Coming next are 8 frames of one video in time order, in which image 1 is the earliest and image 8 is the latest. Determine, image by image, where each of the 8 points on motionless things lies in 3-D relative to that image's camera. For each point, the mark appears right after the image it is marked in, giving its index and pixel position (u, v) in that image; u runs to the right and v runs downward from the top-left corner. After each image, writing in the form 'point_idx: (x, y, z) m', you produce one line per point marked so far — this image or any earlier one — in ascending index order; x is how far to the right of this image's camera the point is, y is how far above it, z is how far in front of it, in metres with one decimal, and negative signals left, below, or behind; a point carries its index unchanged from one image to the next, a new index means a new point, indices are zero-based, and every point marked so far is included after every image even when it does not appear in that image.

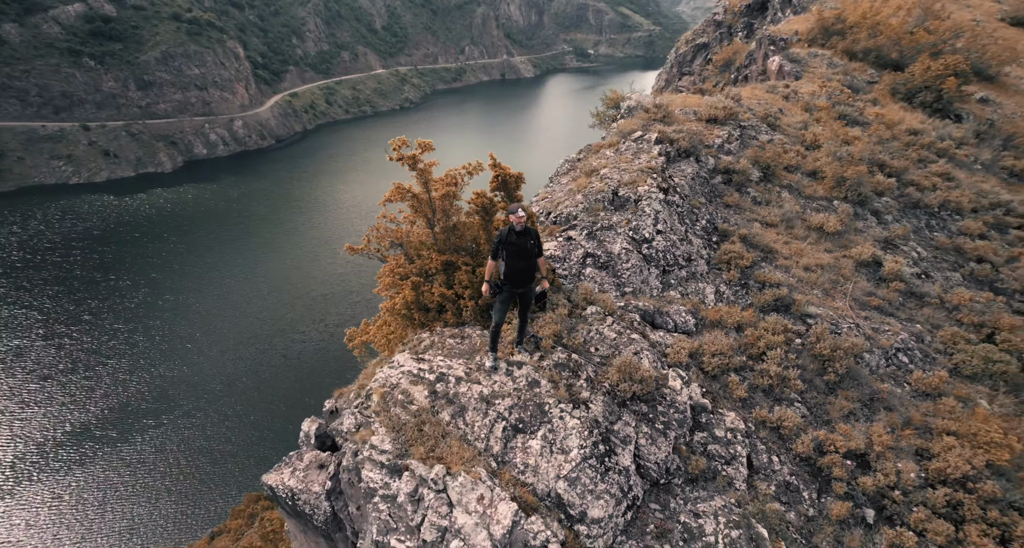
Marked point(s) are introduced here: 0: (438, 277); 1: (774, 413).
0: (-1.3, -0.1, +9.5) m
1: (+4.5, -2.5, +8.7) m
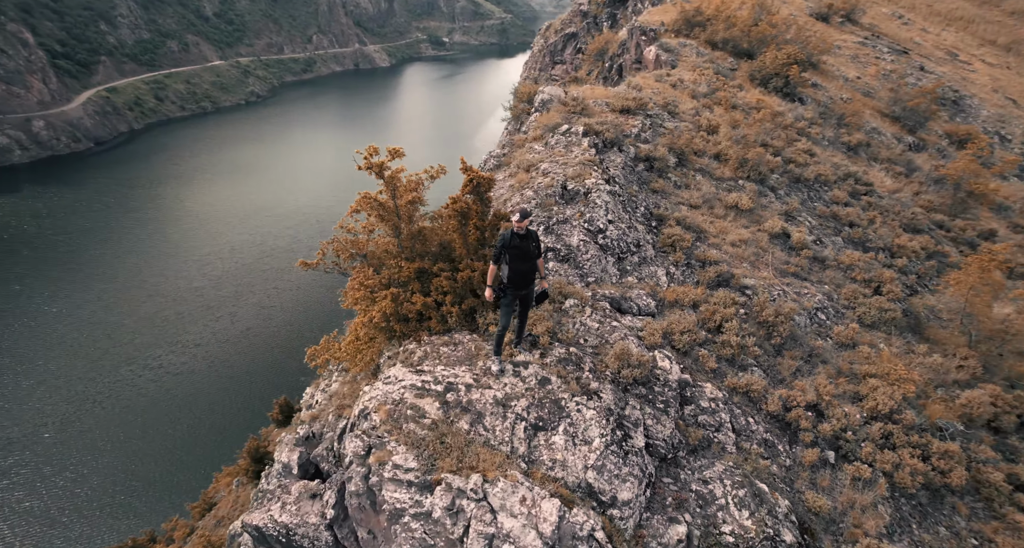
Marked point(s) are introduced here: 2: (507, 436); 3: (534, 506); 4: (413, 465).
0: (-1.7, -0.2, +9.2) m
1: (+4.4, -2.1, +9.7) m
2: (+0.1, -2.3, +6.8) m
3: (+0.5, -2.9, +6.1) m
4: (-1.0, -2.6, +6.6) m
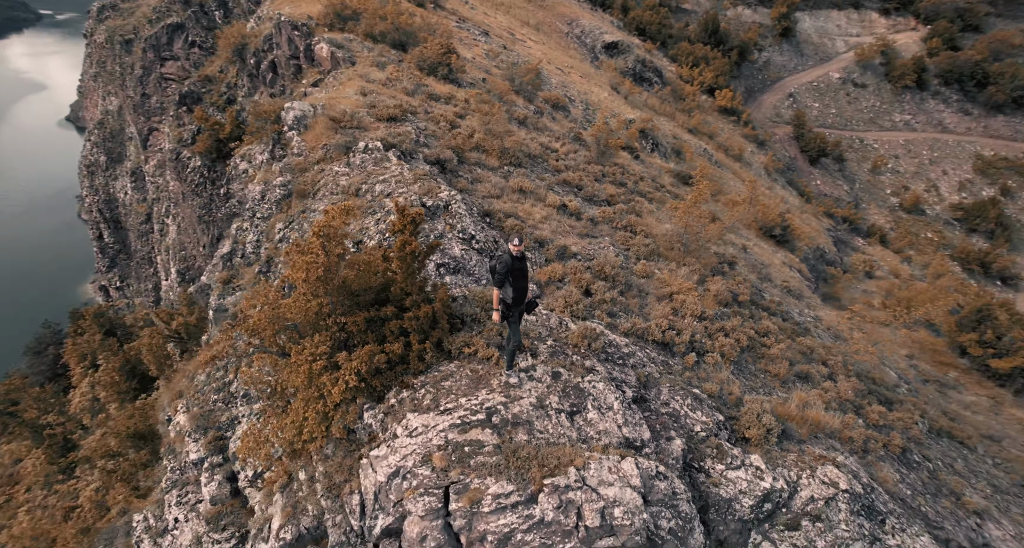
0: (-2.5, -1.1, +8.8) m
1: (+2.8, -1.3, +12.4) m
2: (+0.8, -2.4, +7.8) m
3: (+1.7, -2.9, +7.5) m
4: (+0.1, -3.0, +7.2) m
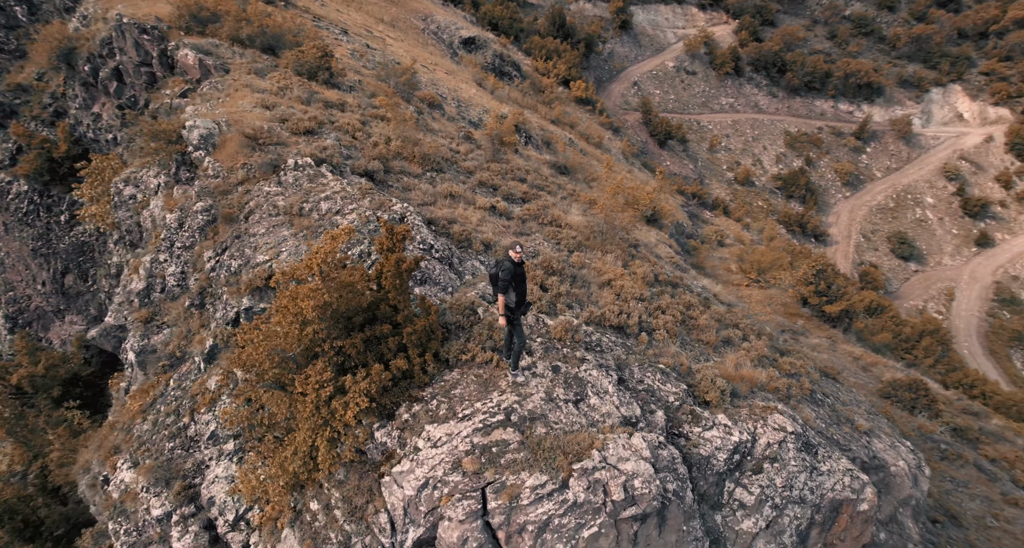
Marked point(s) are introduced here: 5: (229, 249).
0: (-2.5, -1.5, +8.8) m
1: (+2.0, -1.1, +13.3) m
2: (+1.0, -2.4, +8.5) m
3: (+2.0, -2.8, +8.3) m
4: (+0.5, -3.1, +7.7) m
5: (-7.8, +0.7, +14.5) m
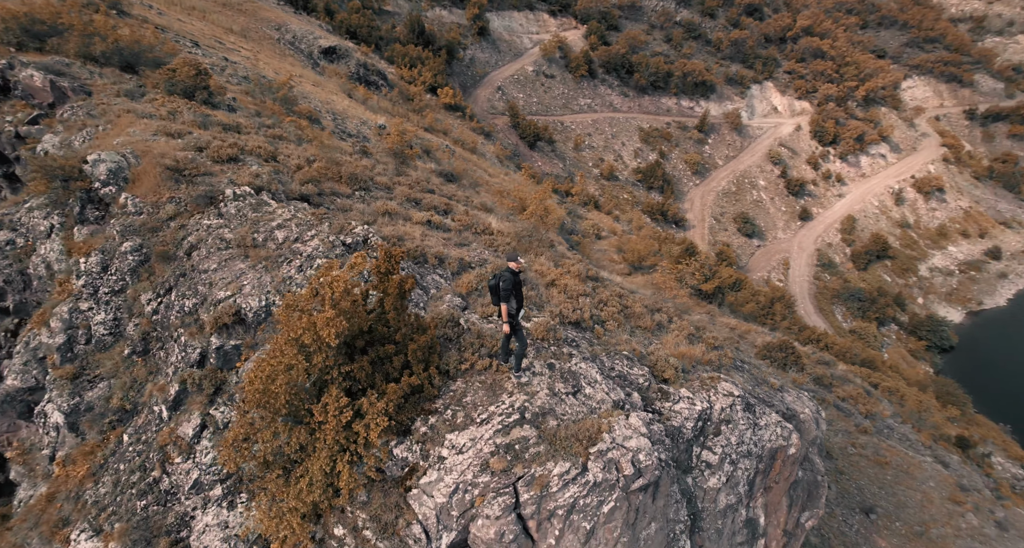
0: (-2.4, -1.9, +9.1) m
1: (+1.1, -1.2, +14.3) m
2: (+1.2, -2.5, +9.4) m
3: (+2.1, -2.8, +9.4) m
4: (+0.8, -3.2, +8.5) m
5: (-8.9, -0.4, +13.7) m
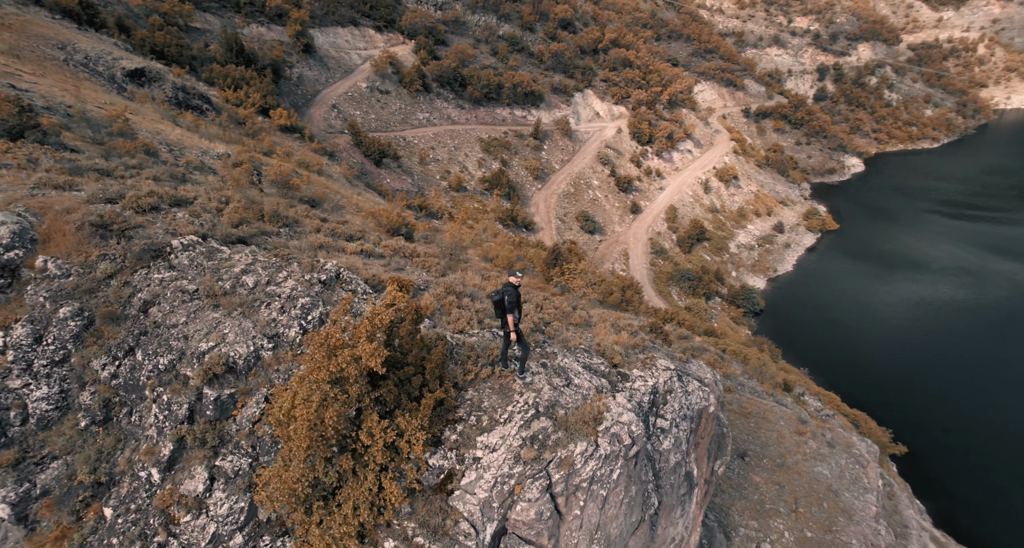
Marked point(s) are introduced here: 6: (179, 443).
0: (-2.2, -2.5, +10.1) m
1: (0.0, -1.6, +16.0) m
2: (+1.3, -2.7, +11.2) m
3: (+2.3, -2.8, +11.4) m
4: (+1.3, -3.4, +10.3) m
5: (-9.6, -1.9, +13.2) m
6: (-7.9, -4.0, +12.2) m
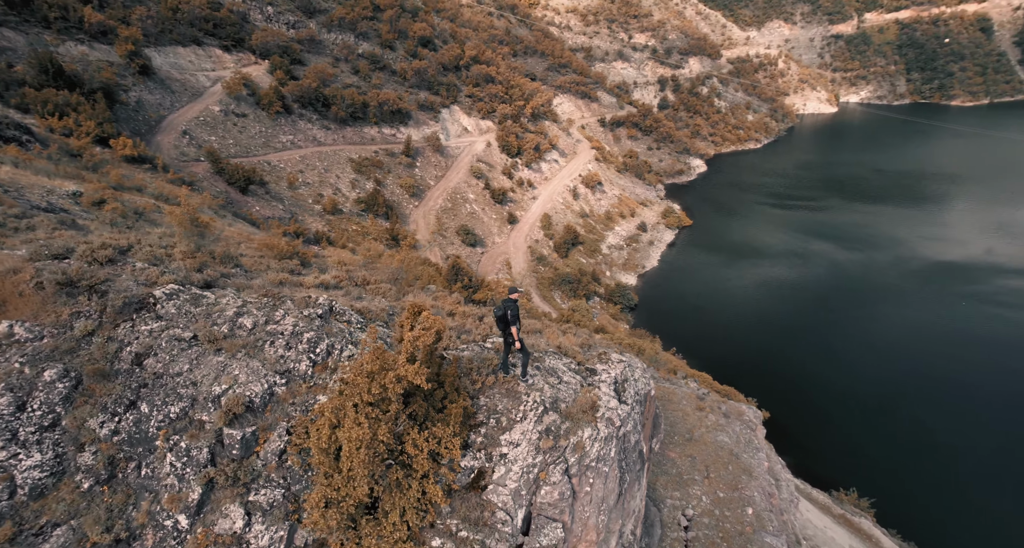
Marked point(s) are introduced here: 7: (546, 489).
0: (-1.6, -3.1, +11.7) m
1: (-0.8, -2.2, +18.0) m
2: (+1.6, -3.0, +13.5) m
3: (+2.5, -3.1, +13.9) m
4: (+1.8, -3.6, +12.6) m
5: (-9.6, -3.3, +13.2) m
6: (-7.5, -5.2, +12.6) m
7: (+0.9, -4.8, +11.8) m
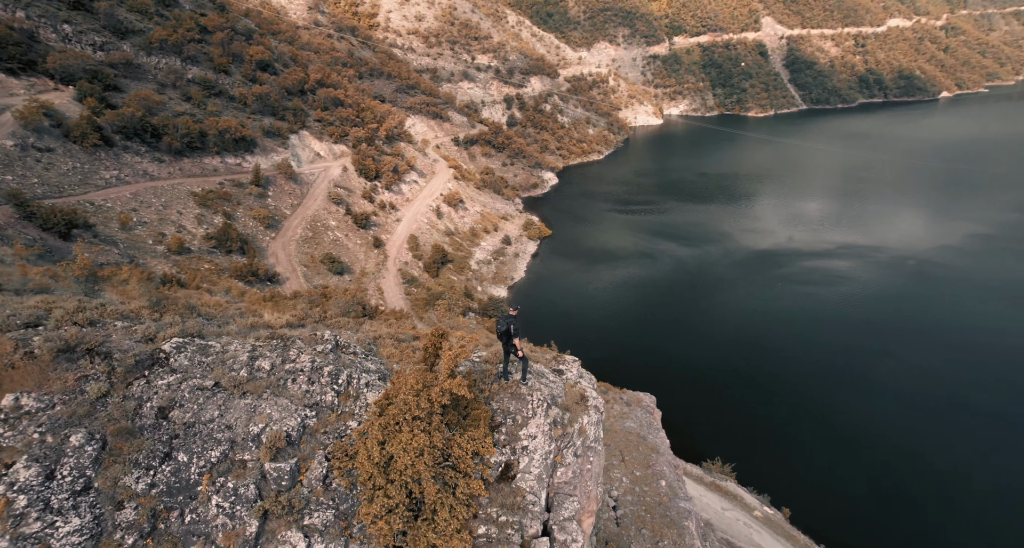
0: (-1.0, -3.8, +14.2) m
1: (-1.7, -3.1, +20.5) m
2: (+1.7, -3.5, +16.7) m
3: (+2.5, -3.5, +17.3) m
4: (+2.2, -4.1, +15.8) m
5: (-9.0, -4.8, +13.8) m
6: (-6.7, -6.5, +13.6) m
7: (+1.5, -5.3, +14.8) m
